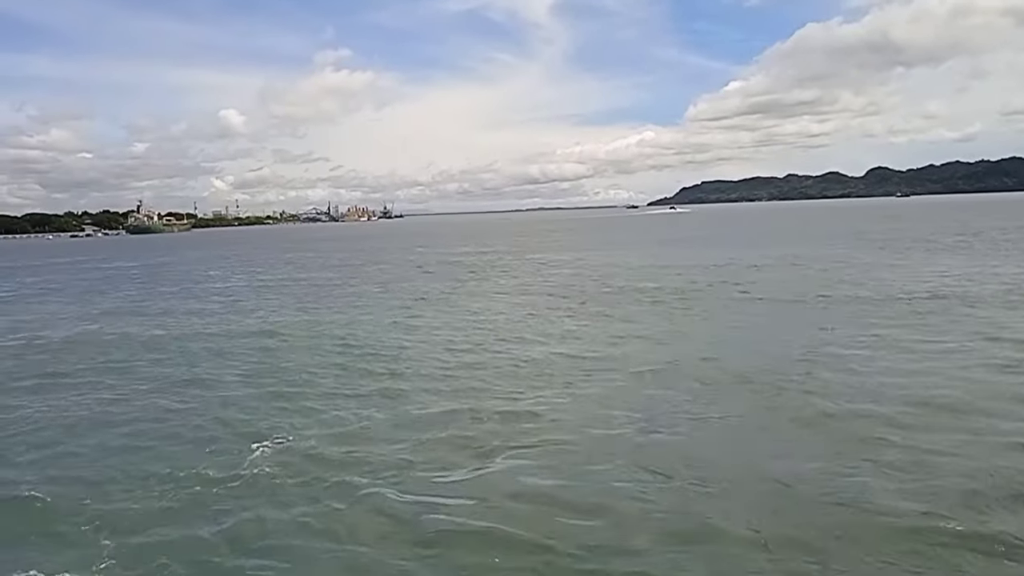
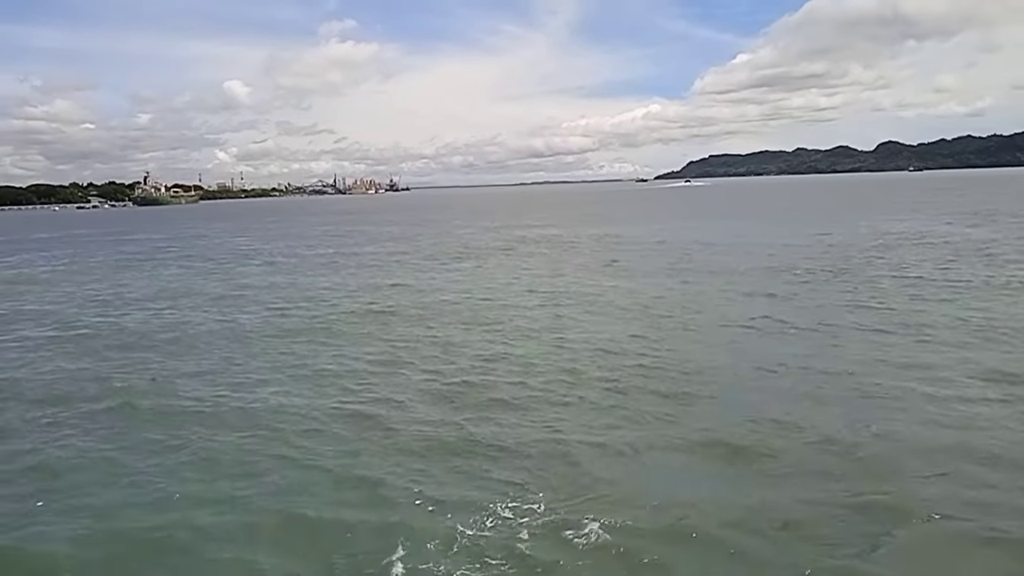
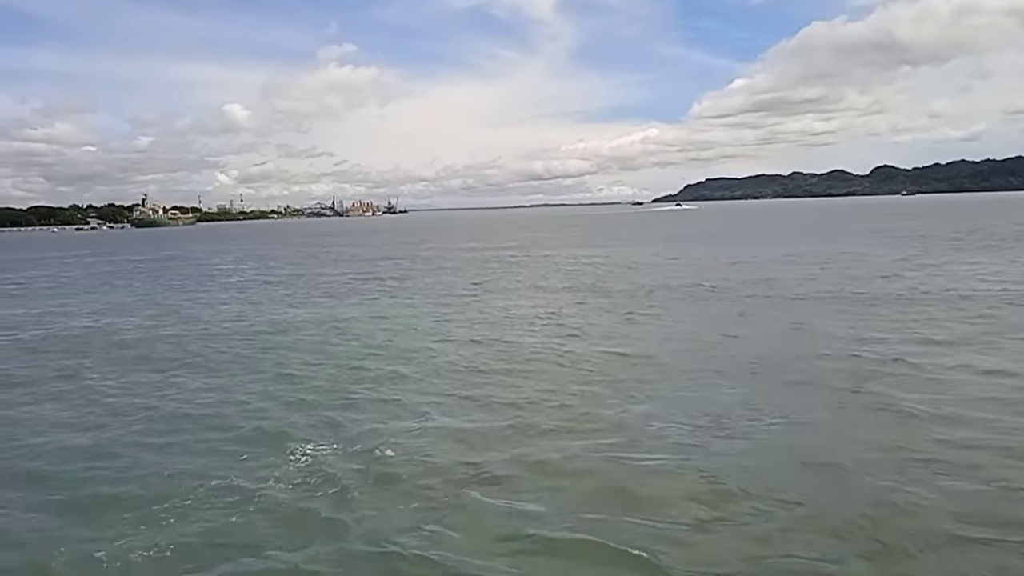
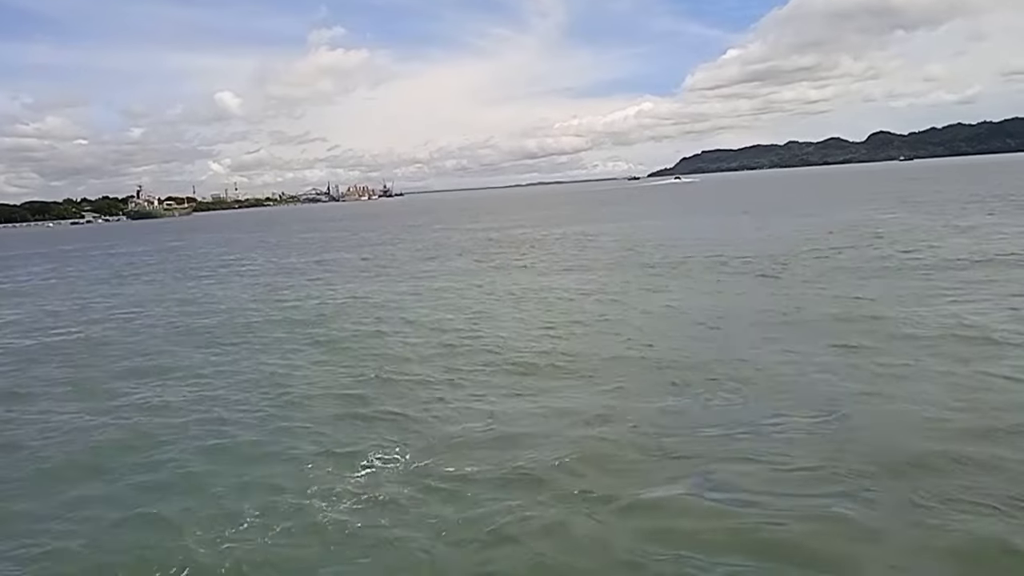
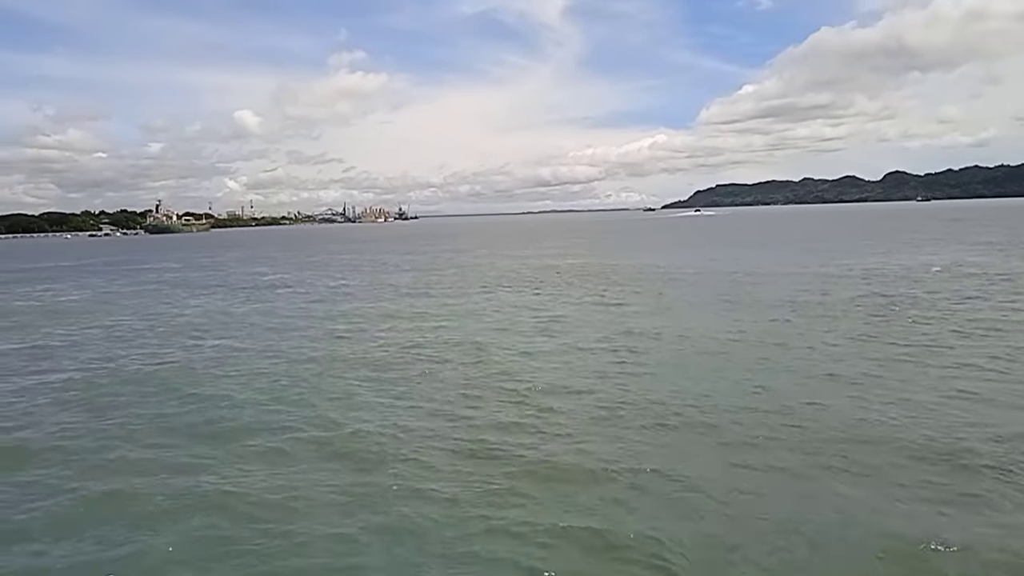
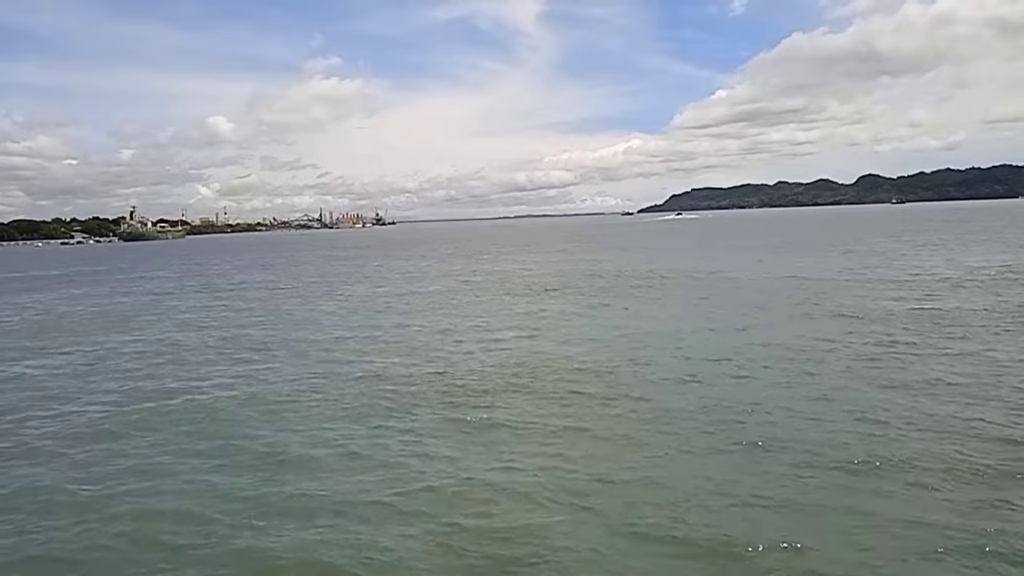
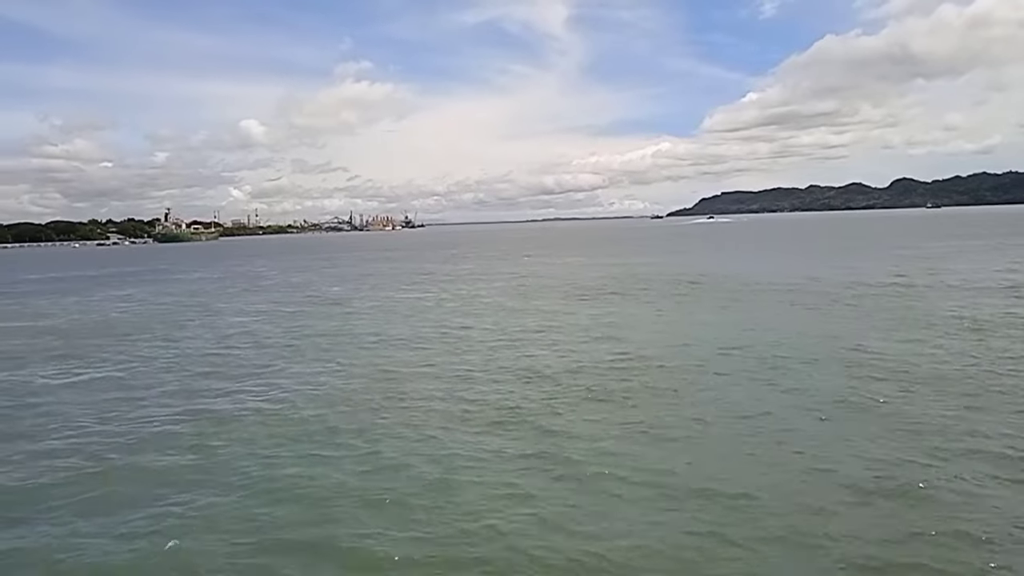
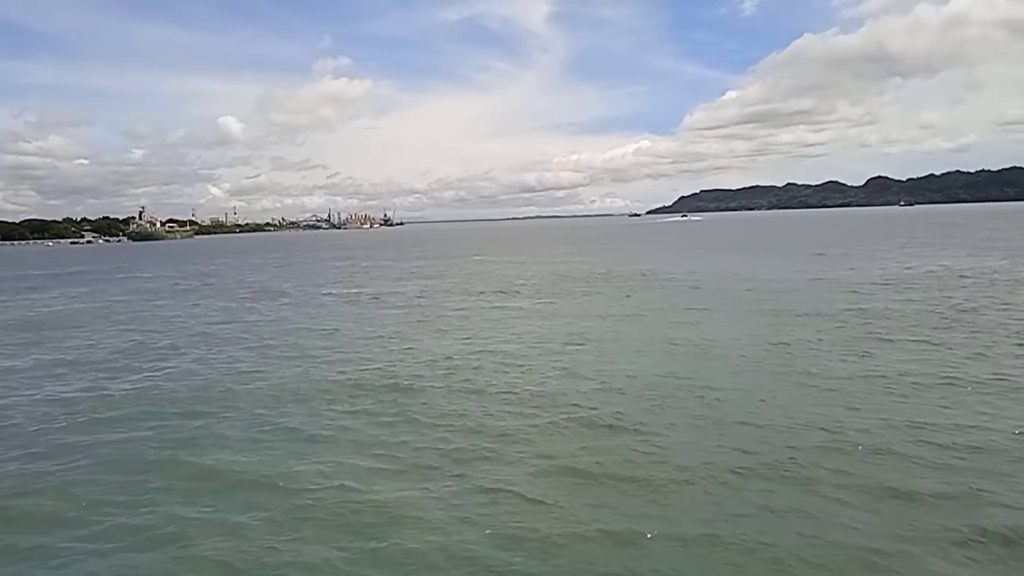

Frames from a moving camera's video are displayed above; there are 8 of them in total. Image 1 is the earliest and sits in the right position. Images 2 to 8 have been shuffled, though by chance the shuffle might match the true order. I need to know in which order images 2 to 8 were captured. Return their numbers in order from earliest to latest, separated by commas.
3, 4, 2, 5, 8, 6, 7
